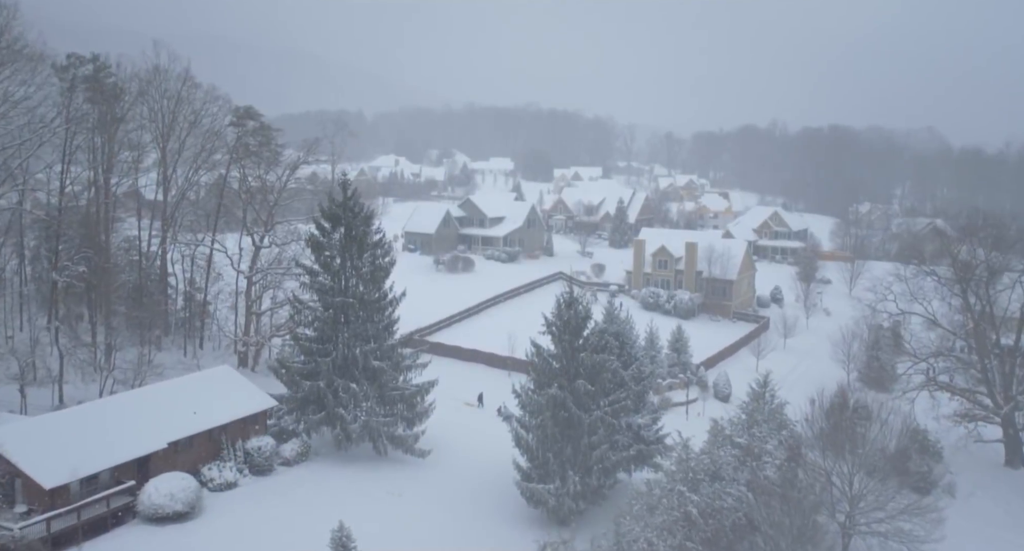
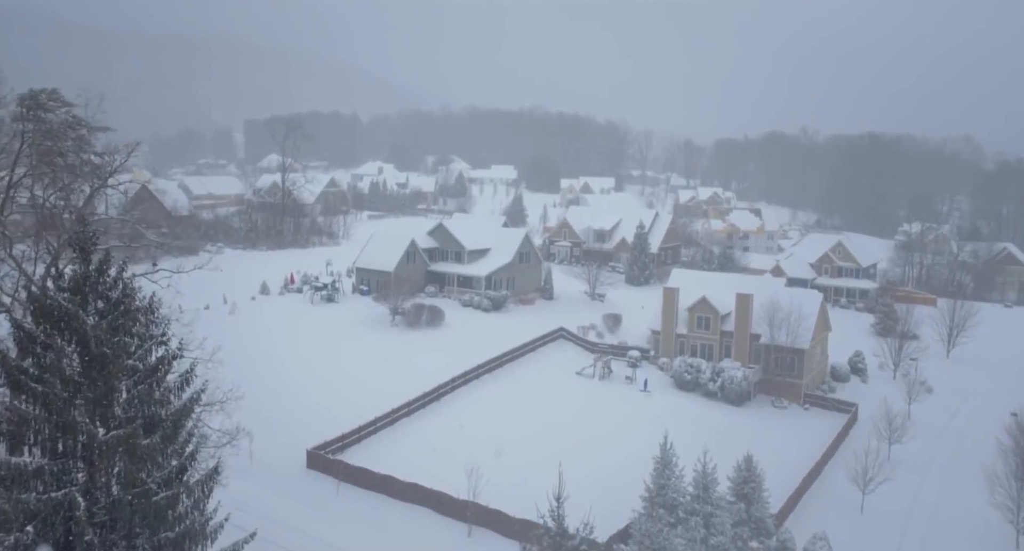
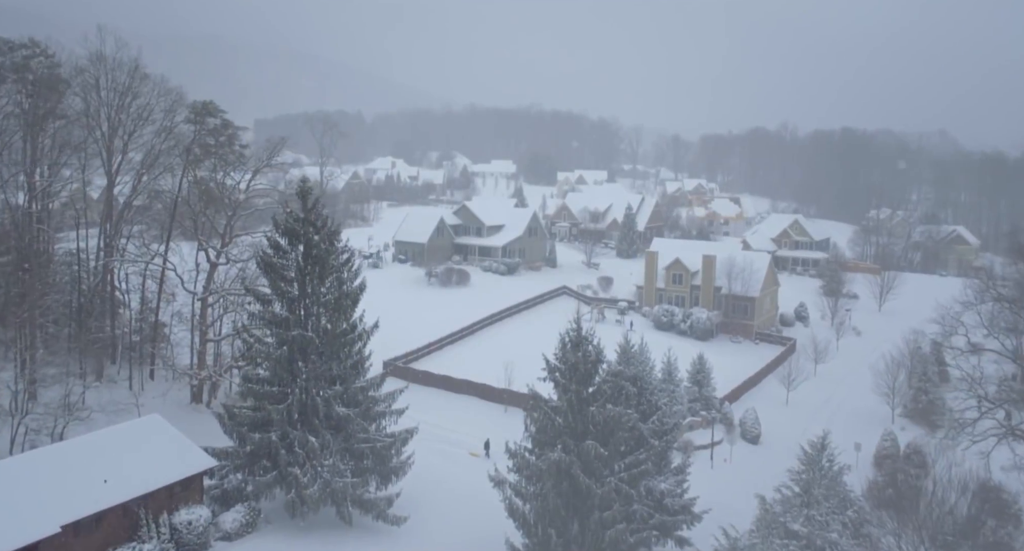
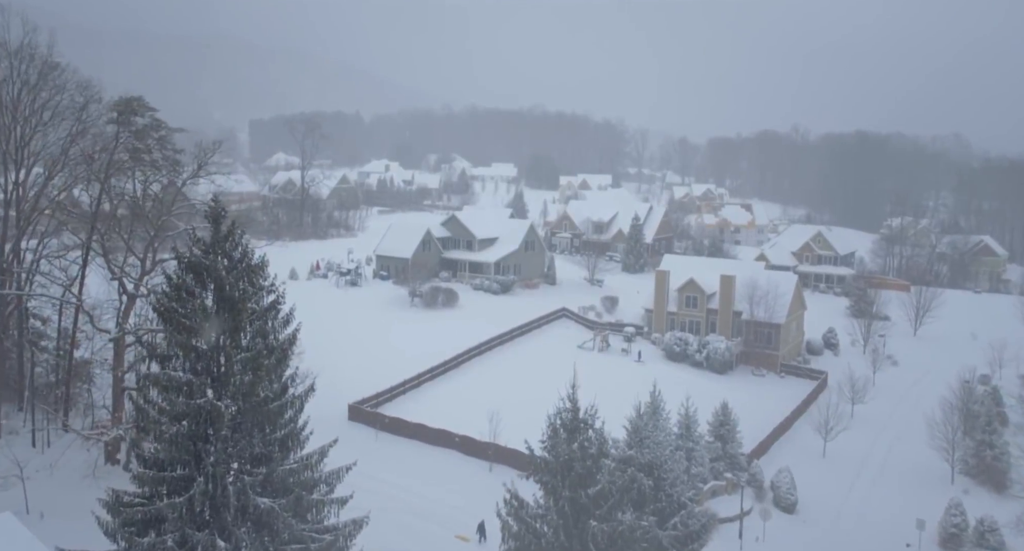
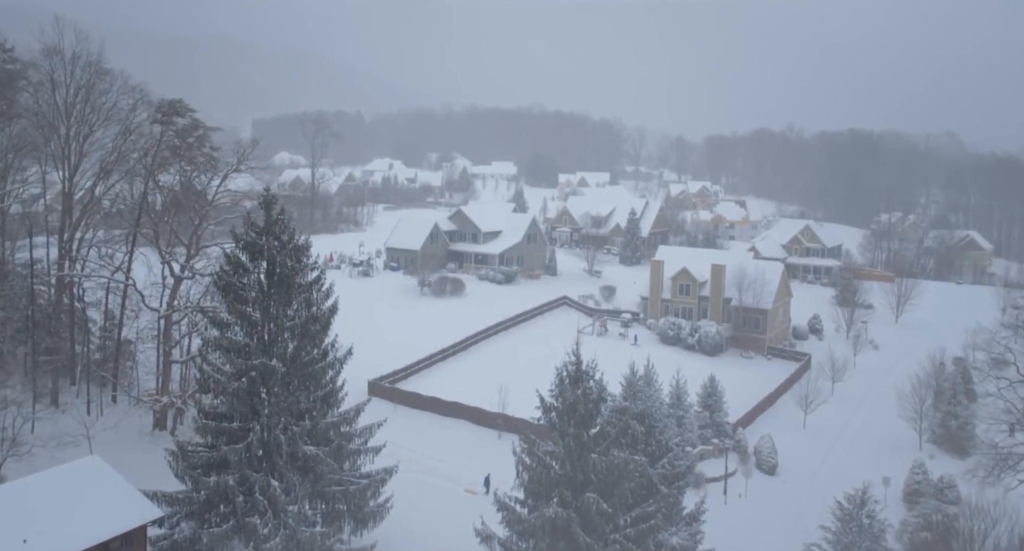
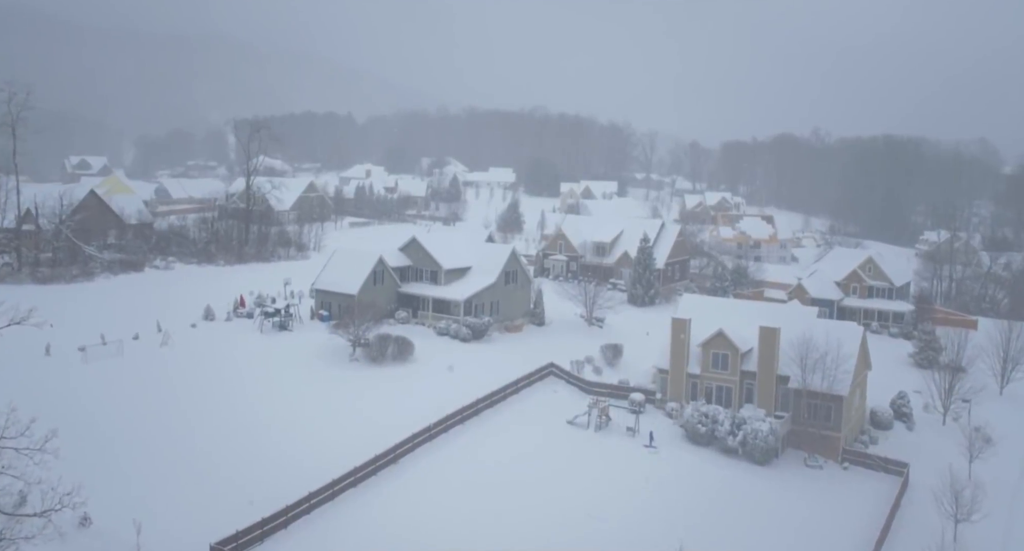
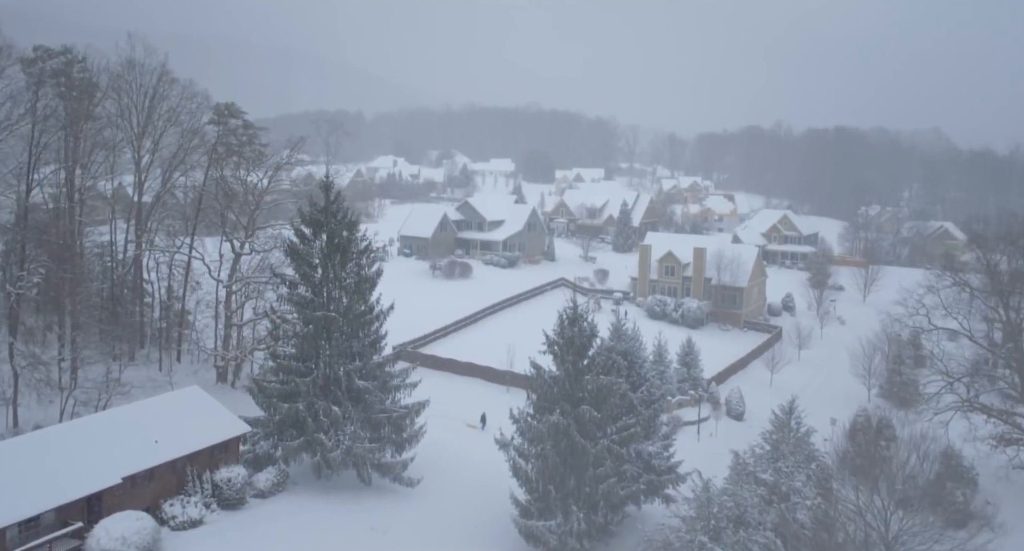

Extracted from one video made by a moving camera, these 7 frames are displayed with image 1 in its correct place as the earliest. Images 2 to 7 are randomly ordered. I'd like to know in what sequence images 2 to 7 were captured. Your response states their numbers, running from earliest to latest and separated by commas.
7, 3, 5, 4, 2, 6
